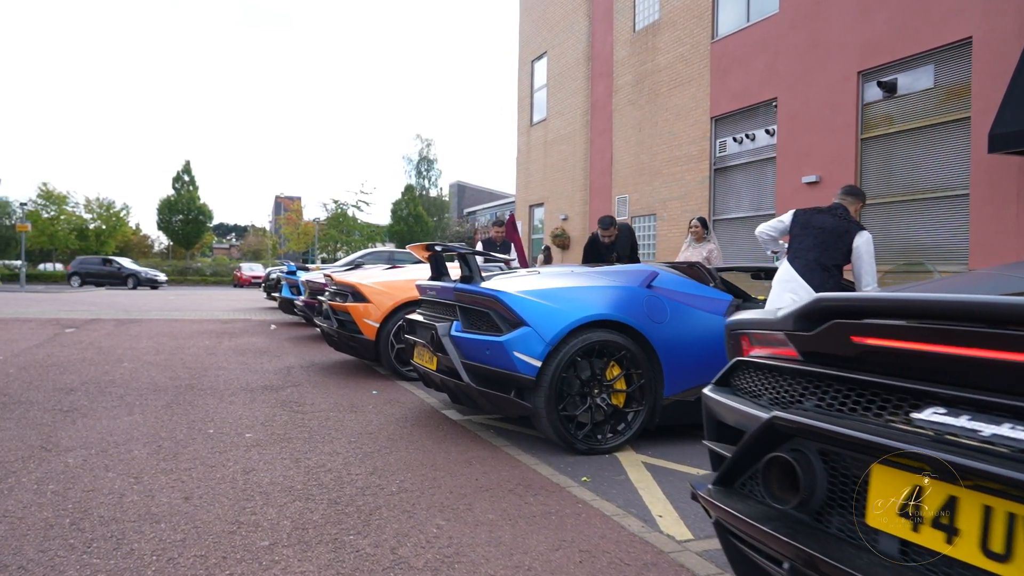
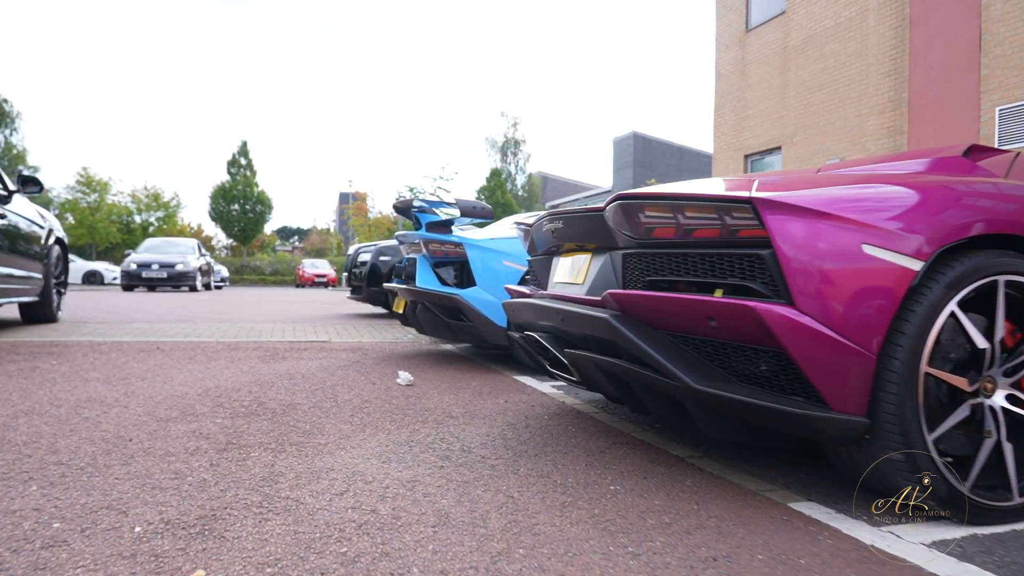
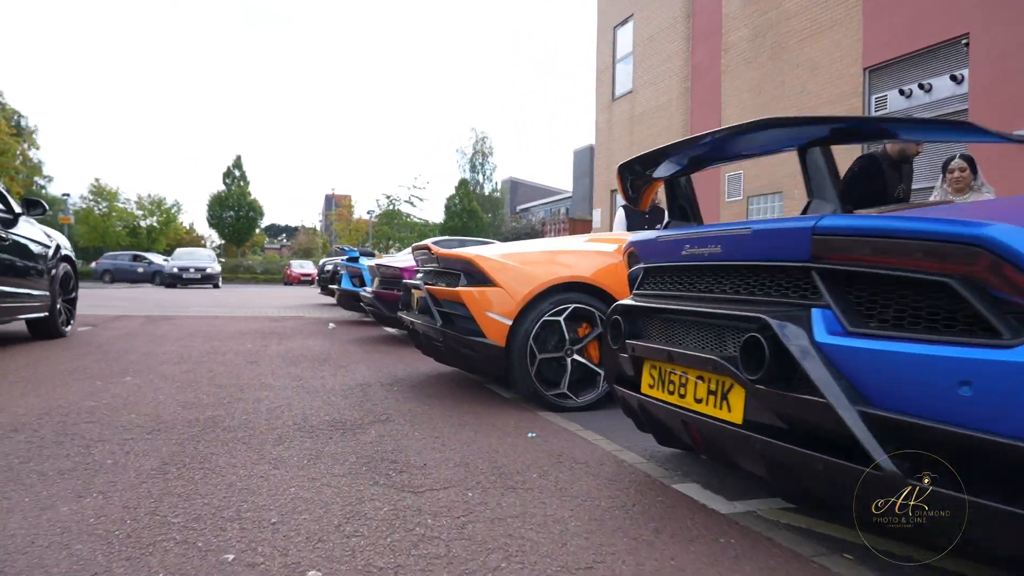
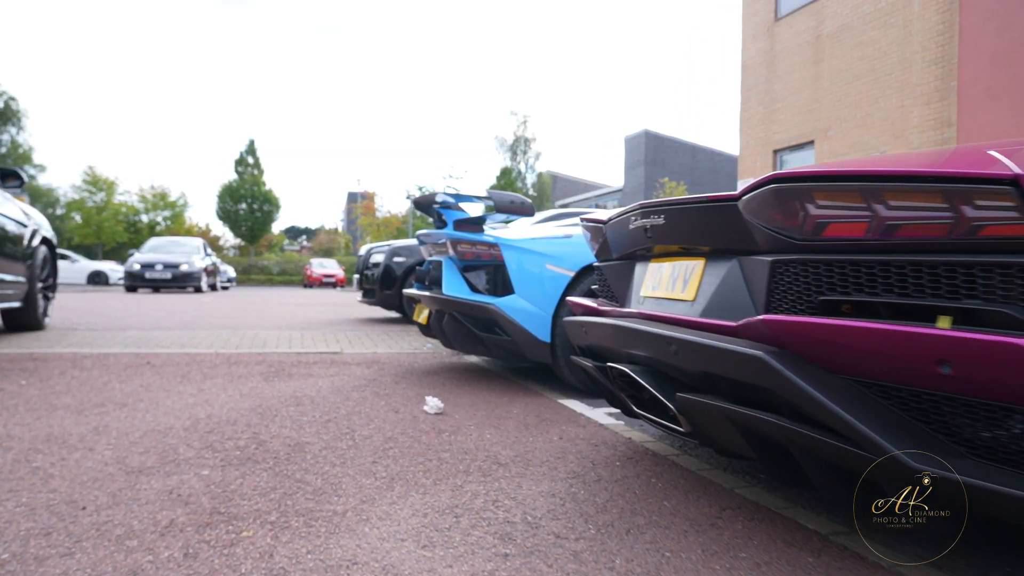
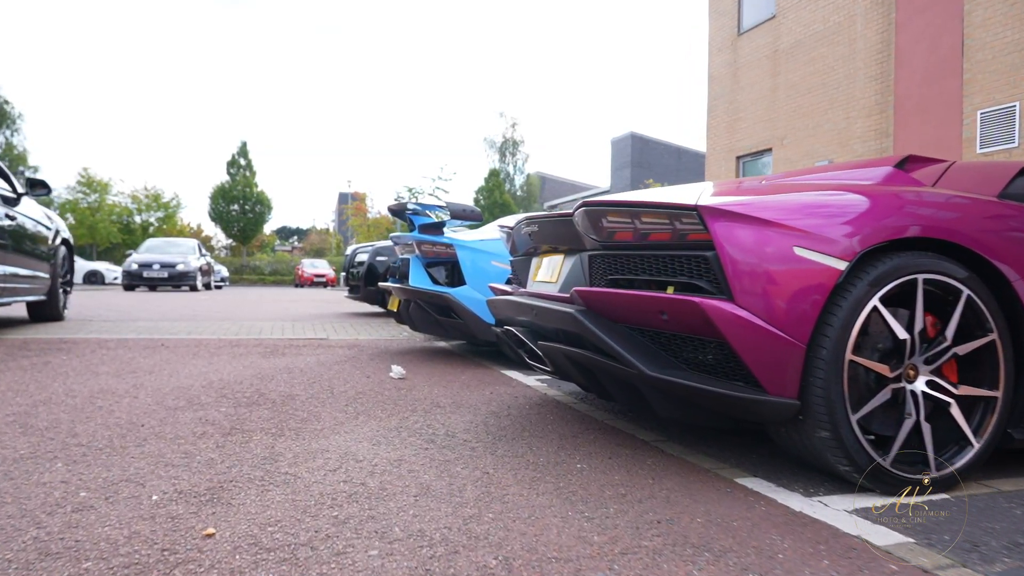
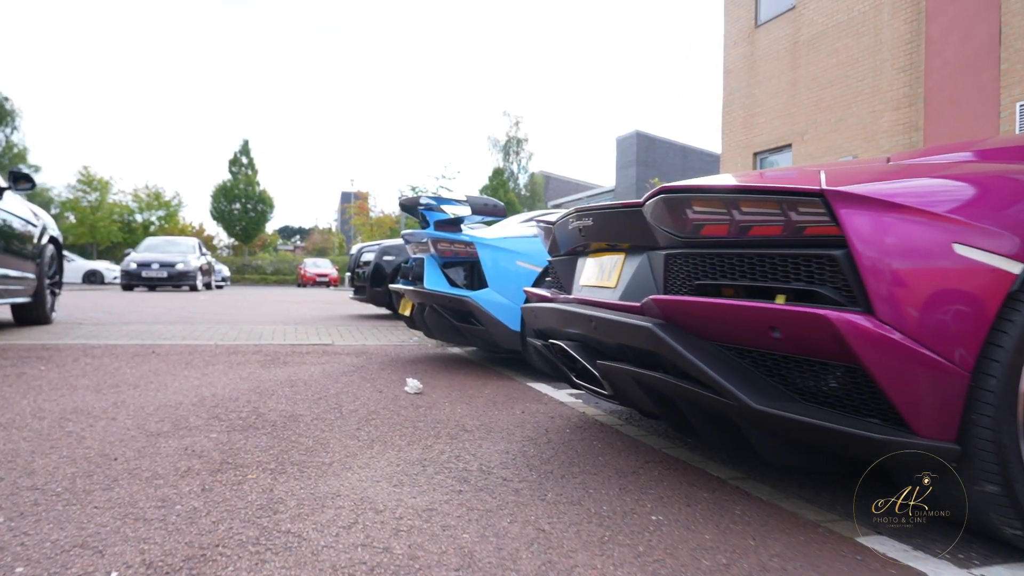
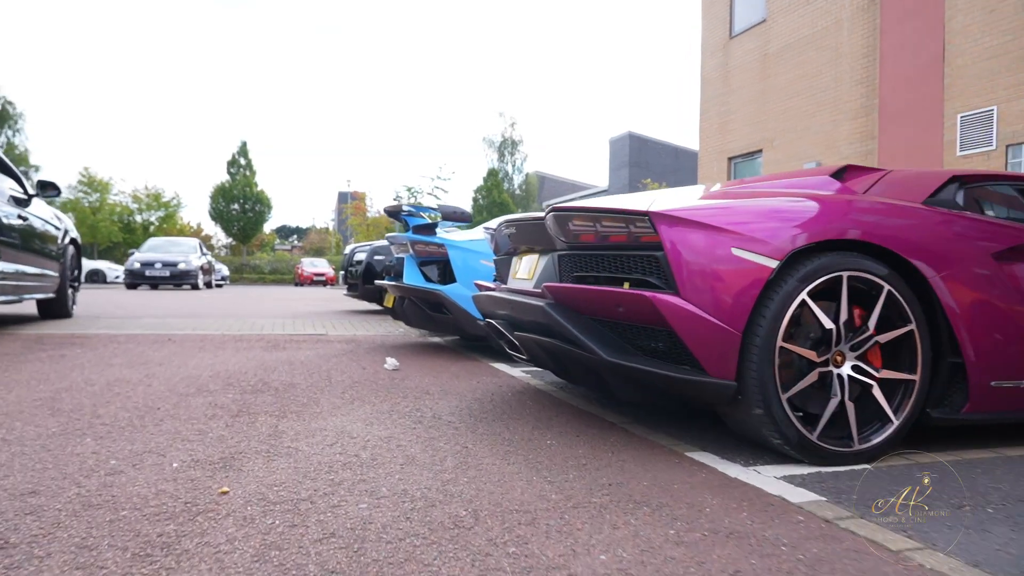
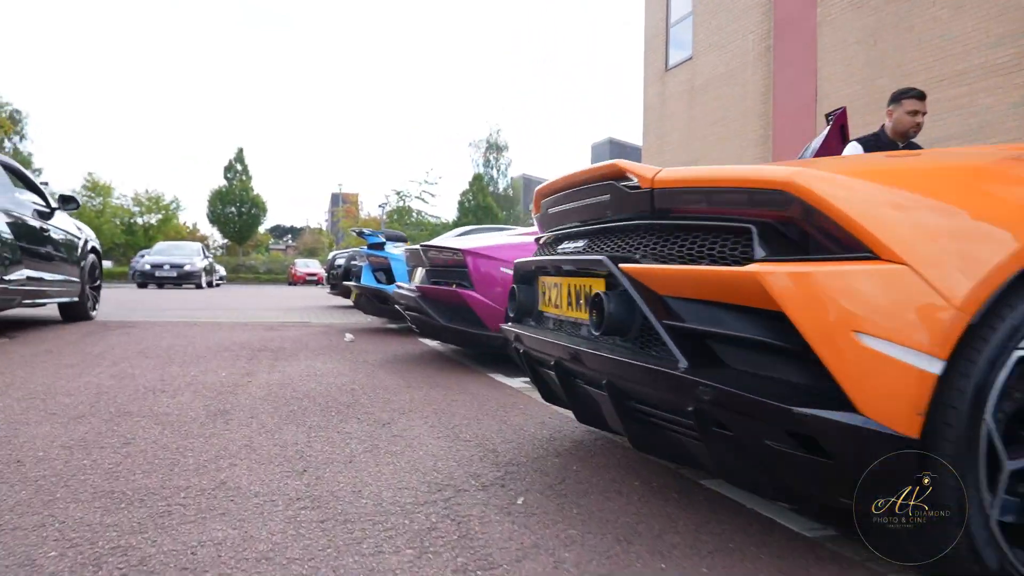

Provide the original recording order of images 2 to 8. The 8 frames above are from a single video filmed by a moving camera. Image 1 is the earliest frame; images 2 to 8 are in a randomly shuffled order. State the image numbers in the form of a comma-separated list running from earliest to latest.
3, 8, 7, 5, 2, 6, 4
